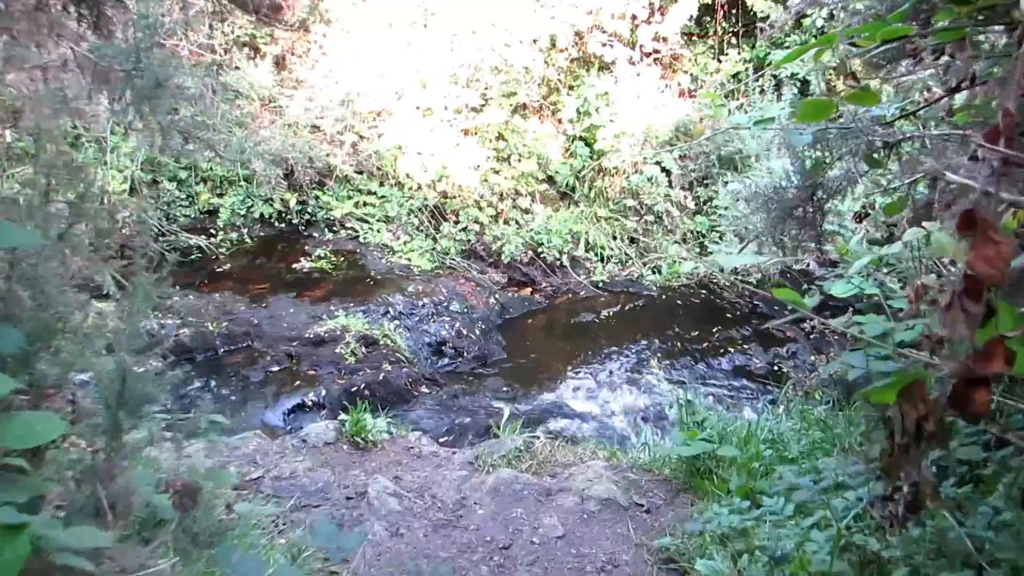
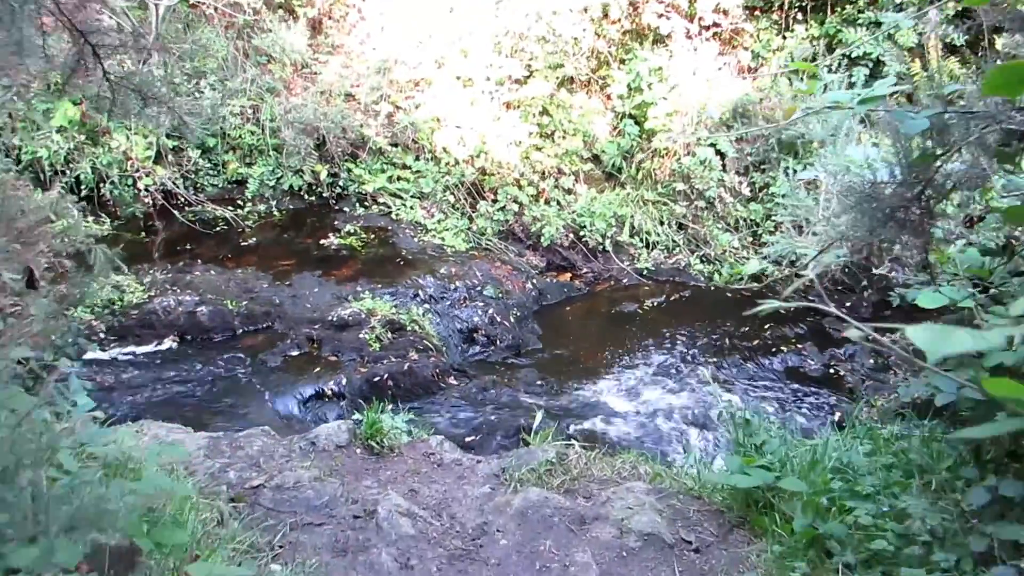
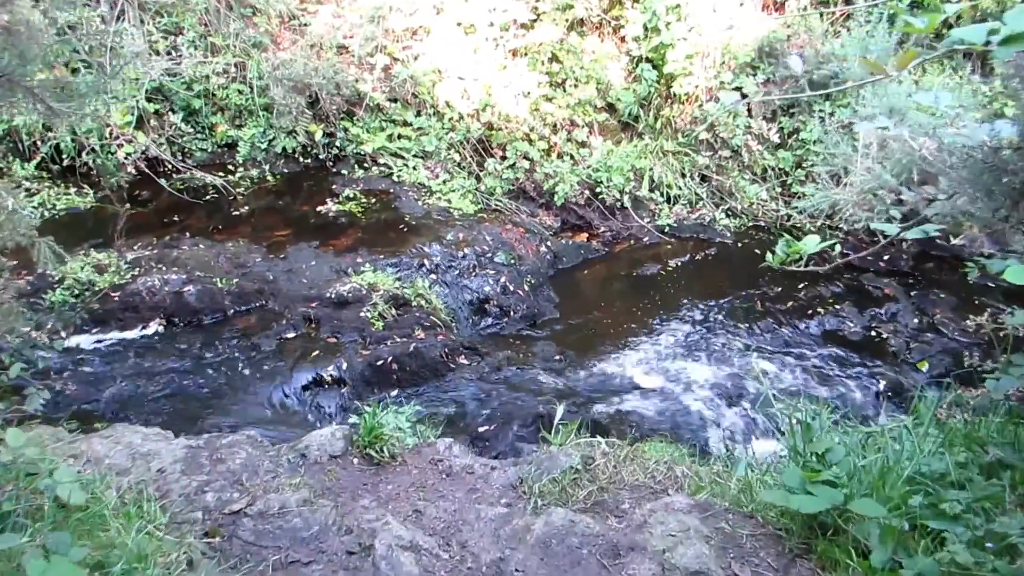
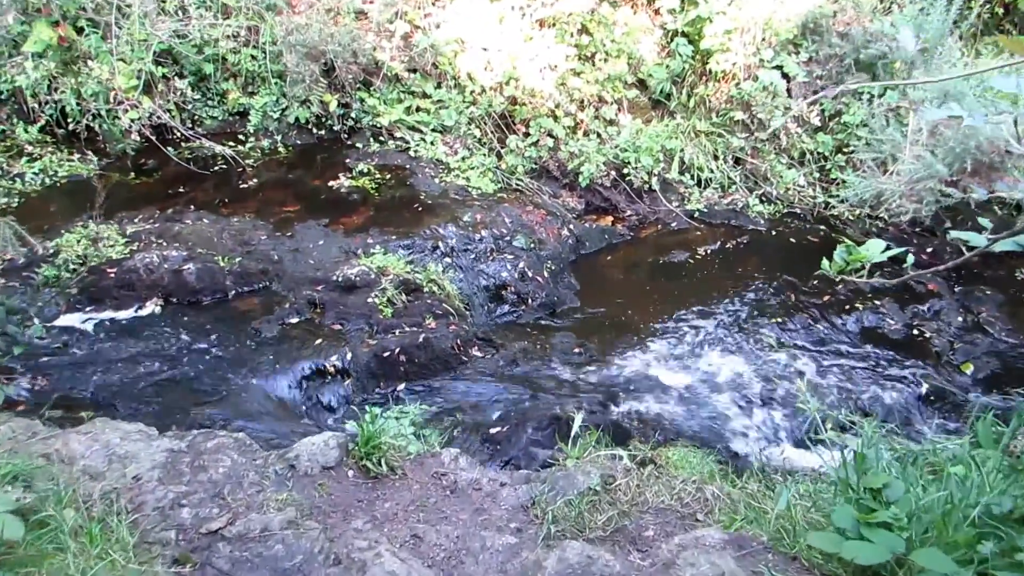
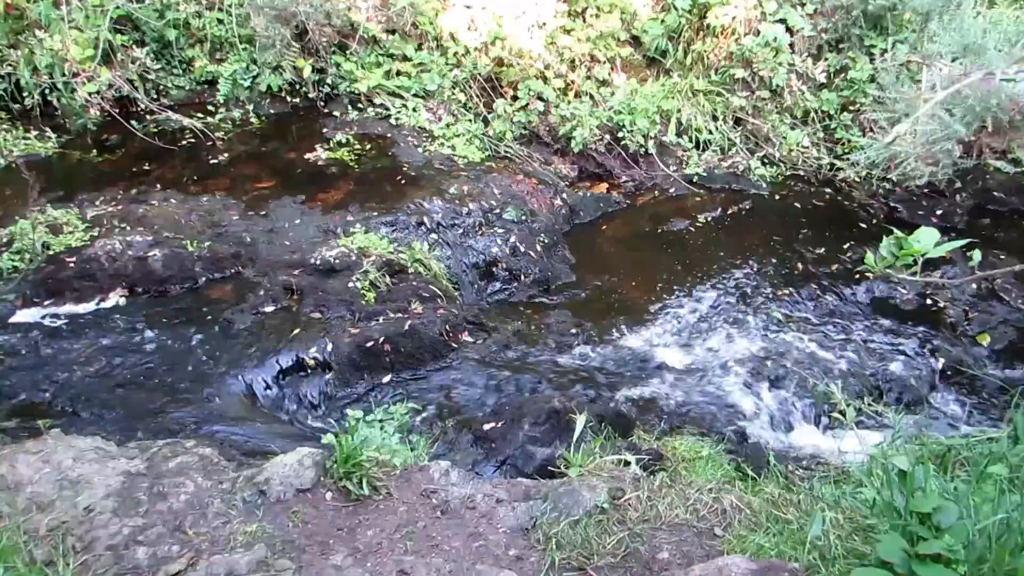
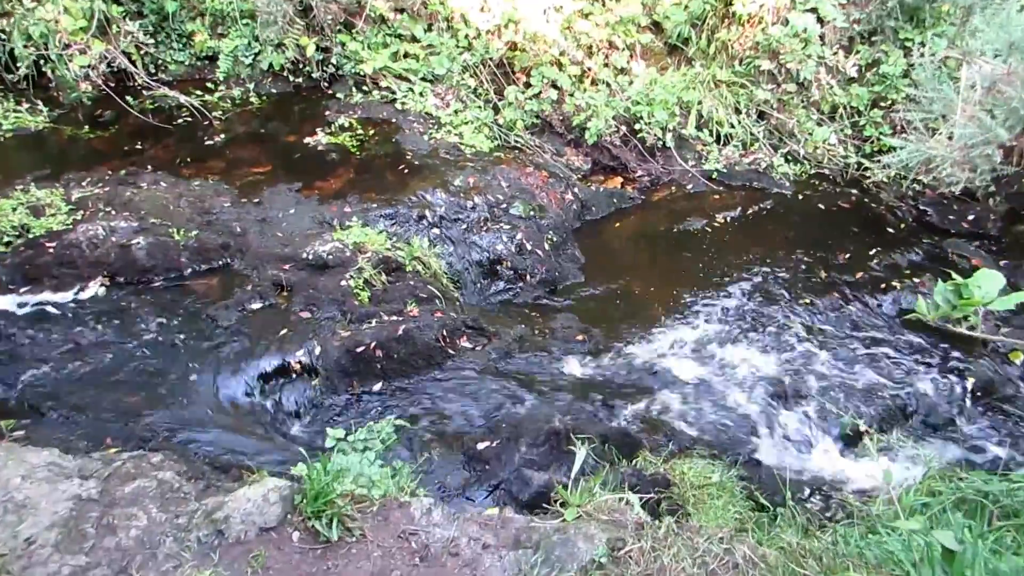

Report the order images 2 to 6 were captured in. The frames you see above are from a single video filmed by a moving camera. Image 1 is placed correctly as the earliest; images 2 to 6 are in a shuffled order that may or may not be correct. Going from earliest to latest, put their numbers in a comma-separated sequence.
2, 3, 4, 5, 6
